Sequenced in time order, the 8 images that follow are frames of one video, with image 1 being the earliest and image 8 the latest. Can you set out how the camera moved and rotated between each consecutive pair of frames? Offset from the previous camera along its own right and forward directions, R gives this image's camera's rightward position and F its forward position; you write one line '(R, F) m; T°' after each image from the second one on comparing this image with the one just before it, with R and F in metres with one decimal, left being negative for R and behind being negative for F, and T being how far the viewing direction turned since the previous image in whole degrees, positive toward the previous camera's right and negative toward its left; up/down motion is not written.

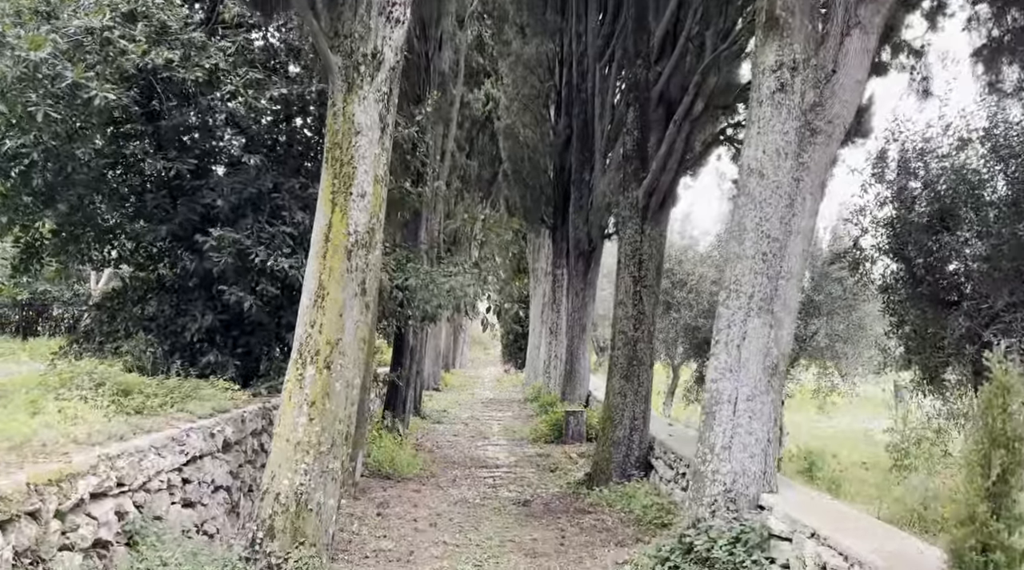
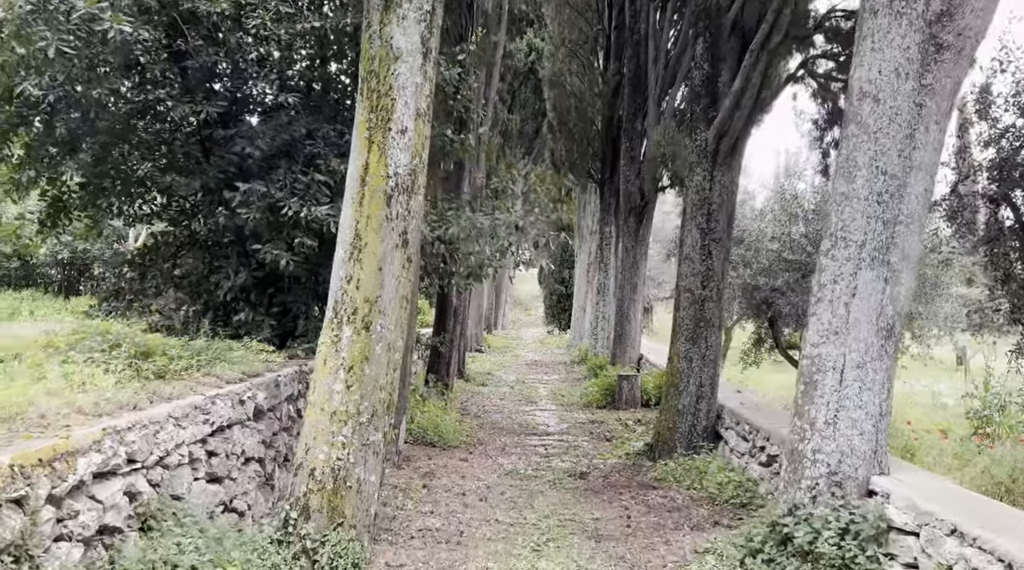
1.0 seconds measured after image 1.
(-0.2, +0.8) m; -2°
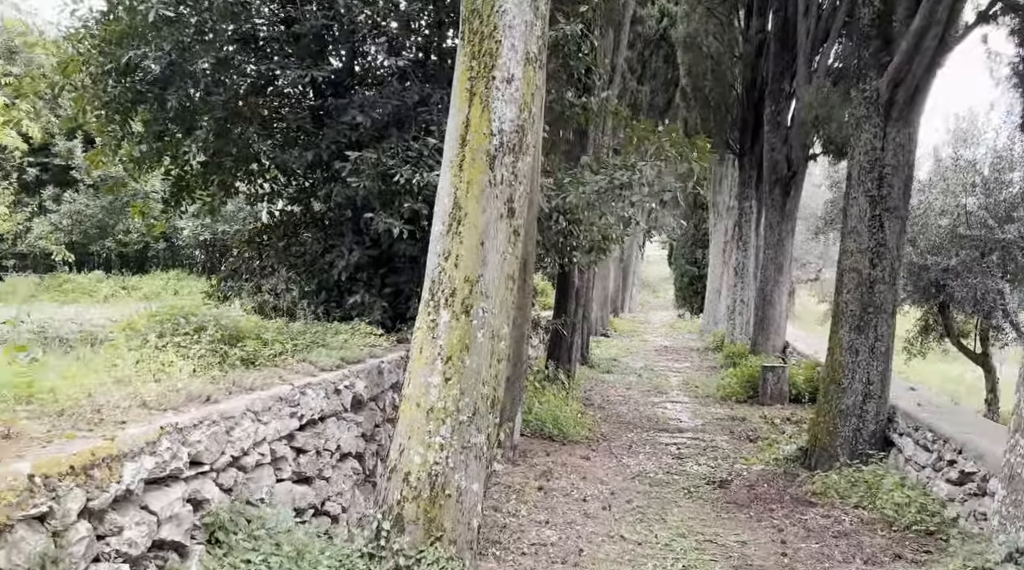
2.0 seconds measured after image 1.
(0.0, +0.9) m; -8°
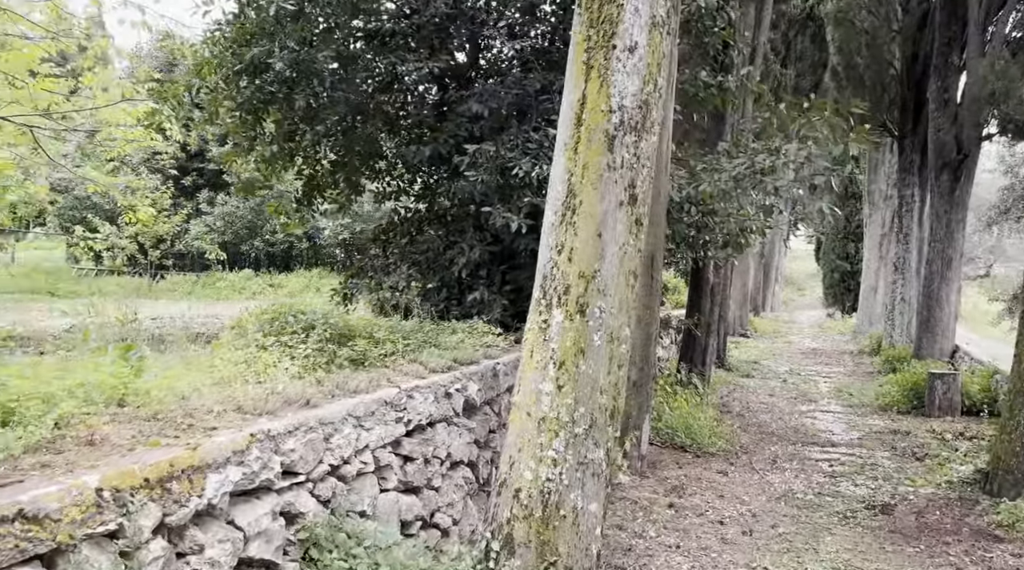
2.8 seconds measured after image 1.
(+0.1, +0.5) m; -9°
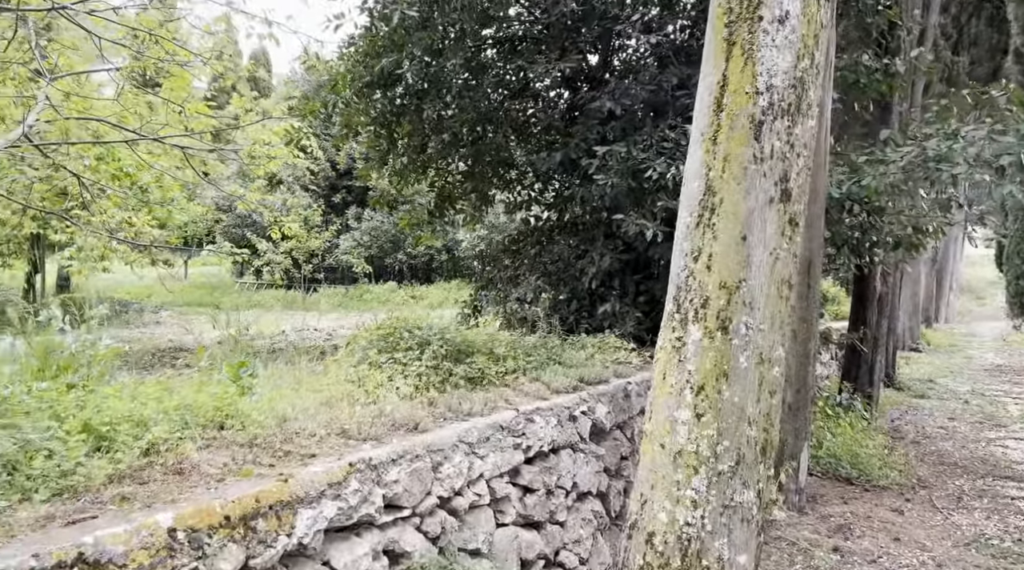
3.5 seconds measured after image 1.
(+0.1, +0.5) m; -9°
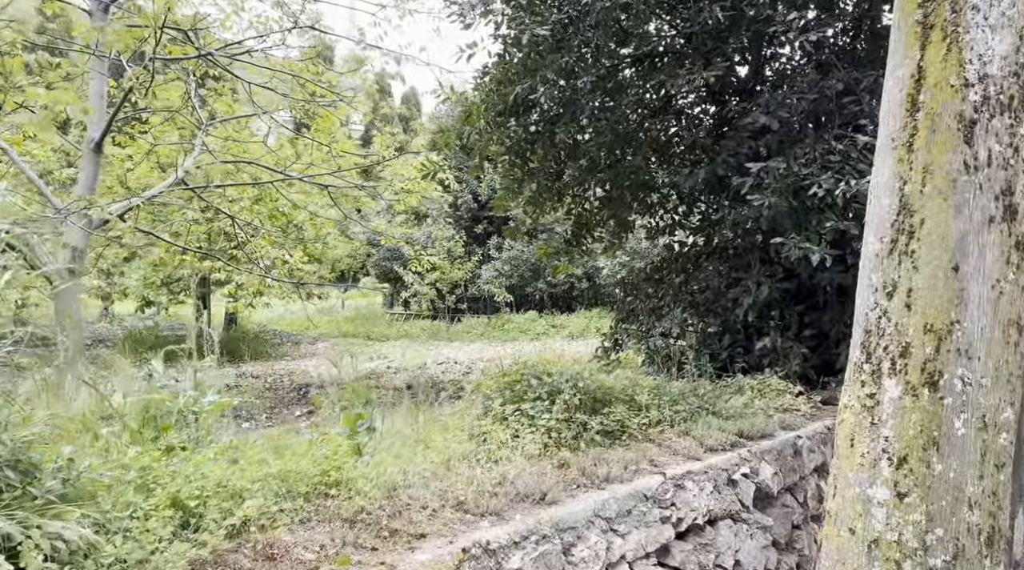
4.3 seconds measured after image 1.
(0.0, +0.6) m; -9°
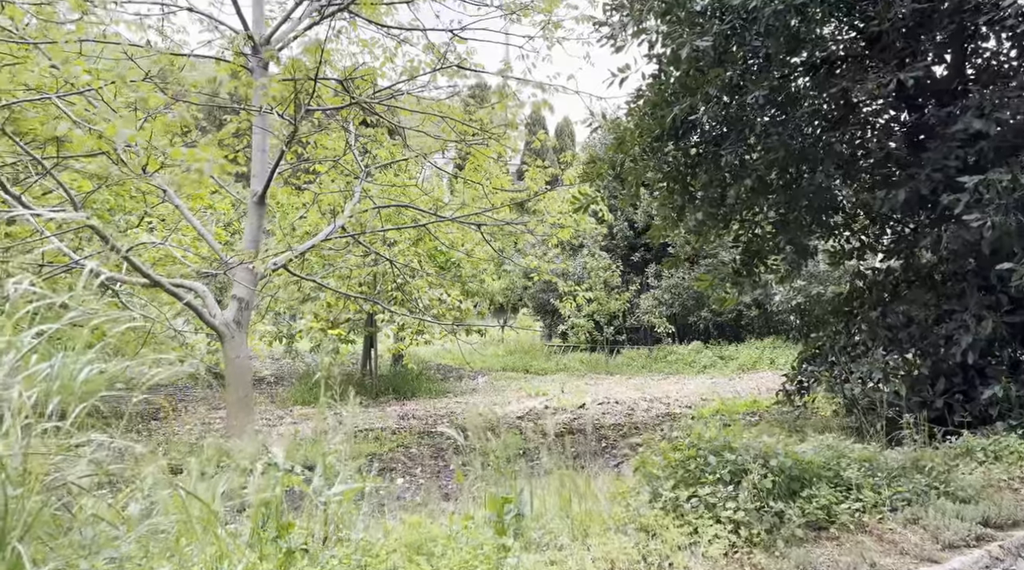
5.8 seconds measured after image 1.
(0.0, +0.7) m; -10°
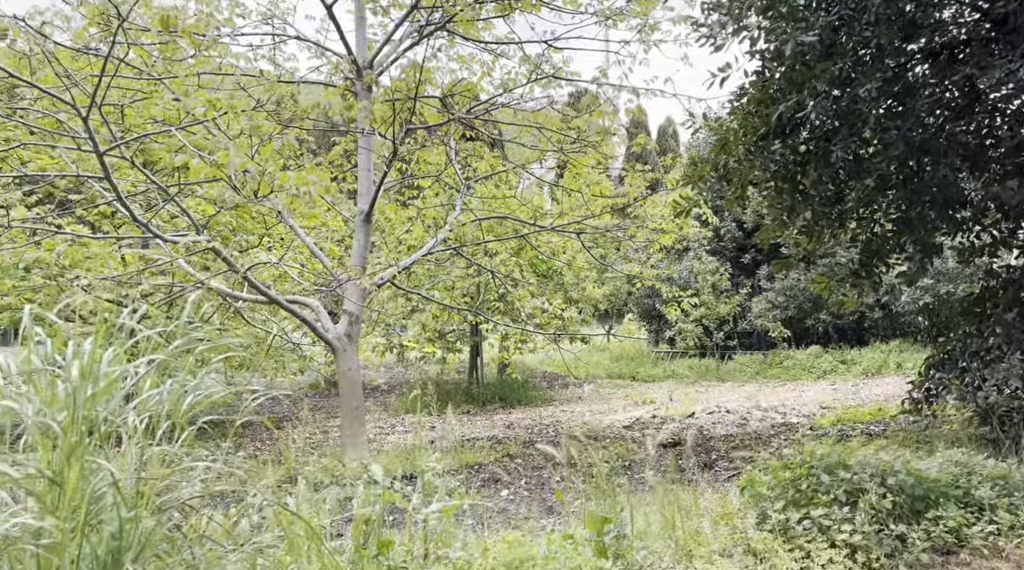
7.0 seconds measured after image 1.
(0.0, +0.1) m; -7°
